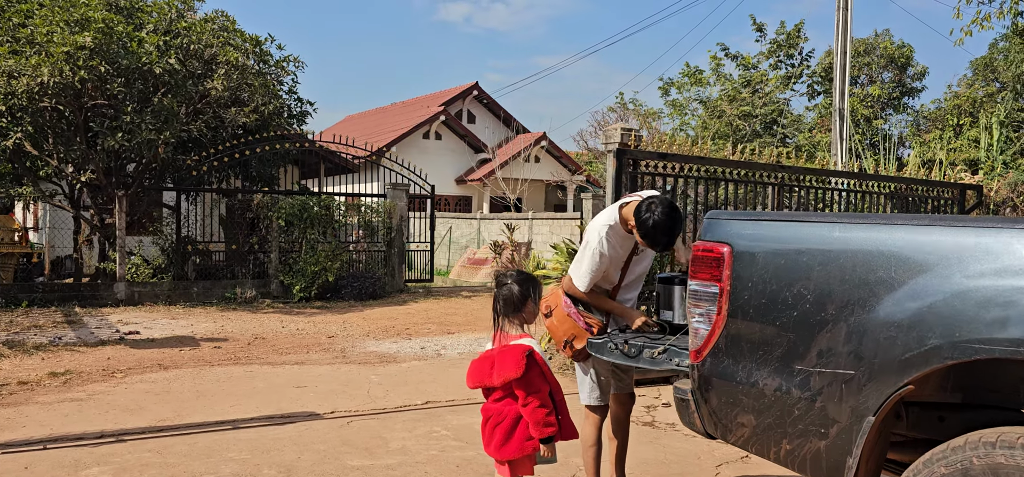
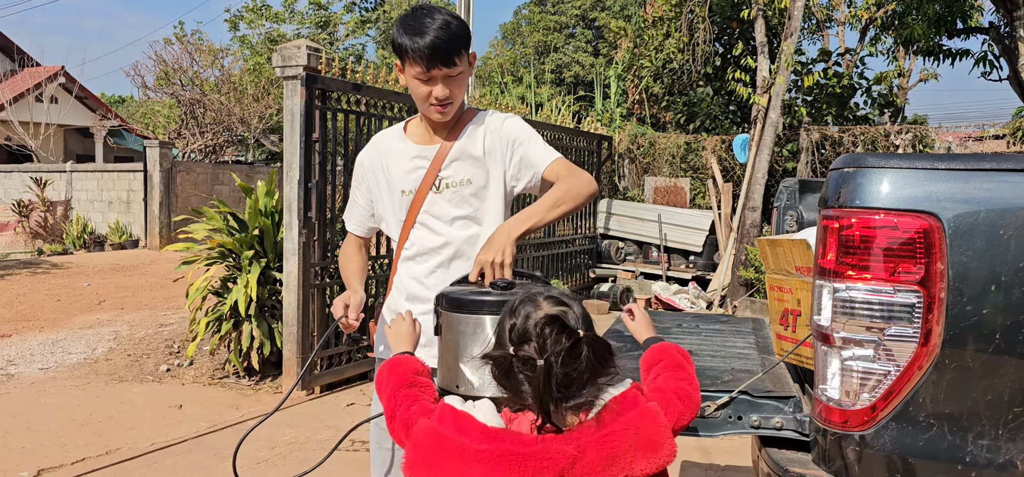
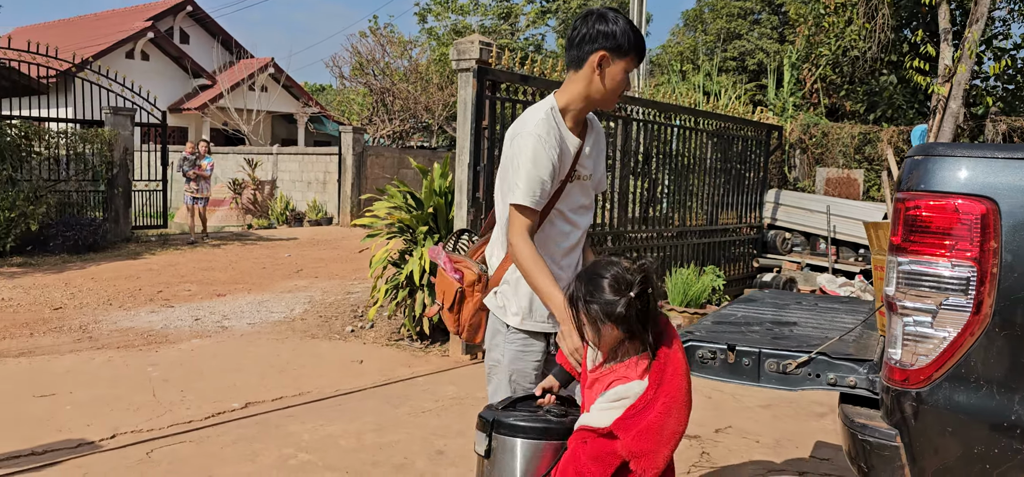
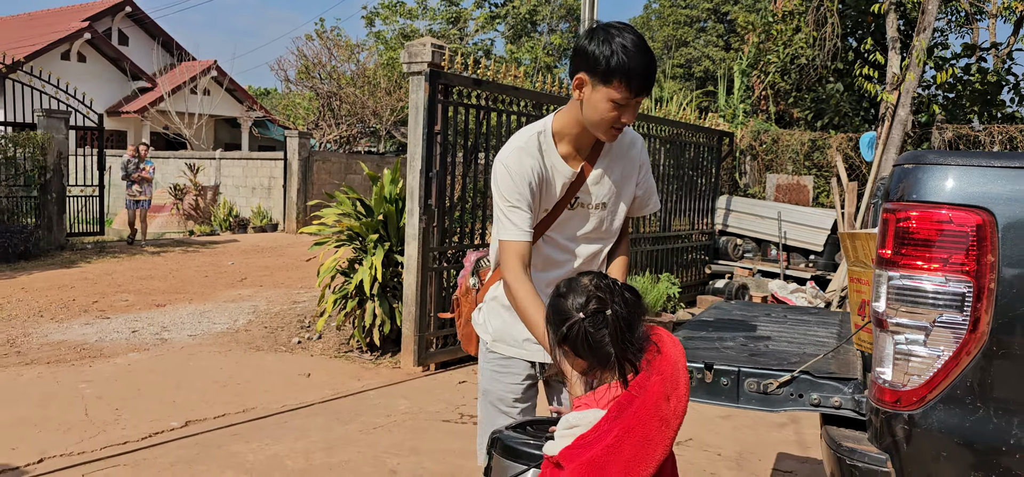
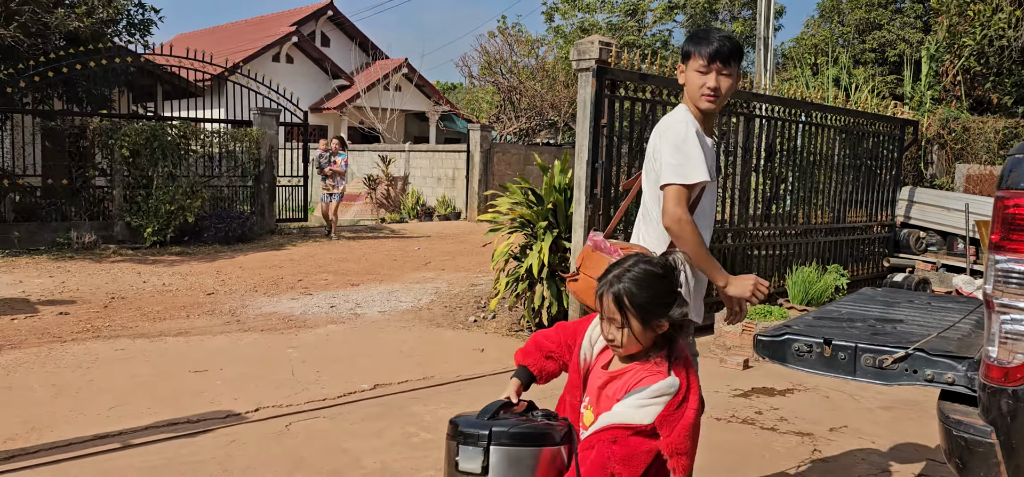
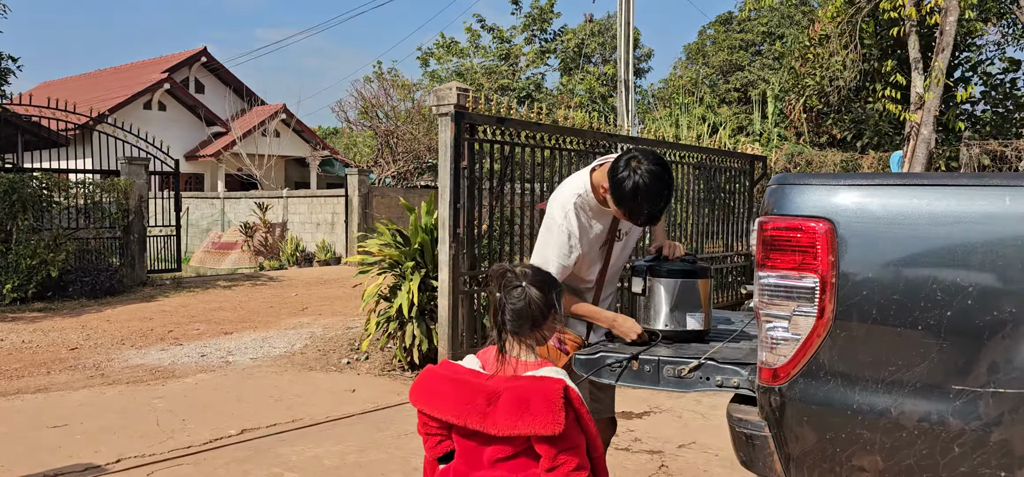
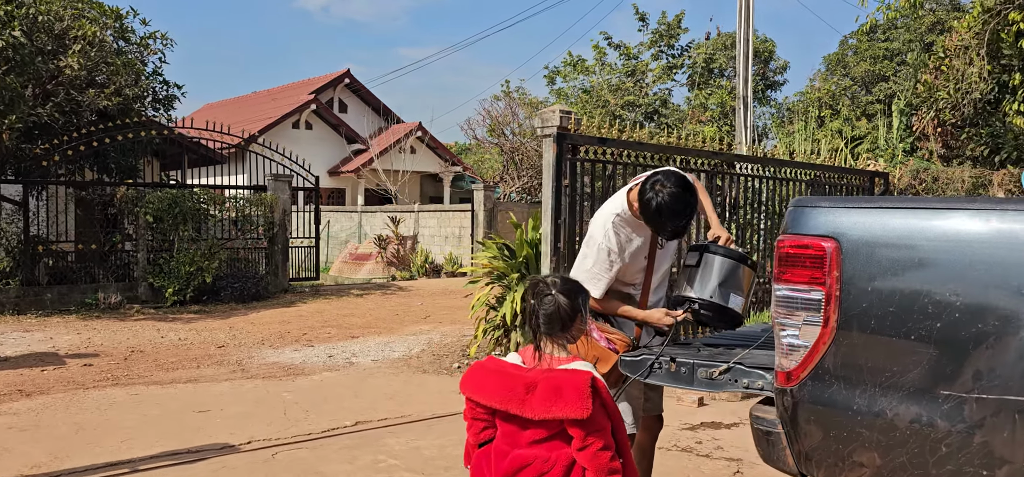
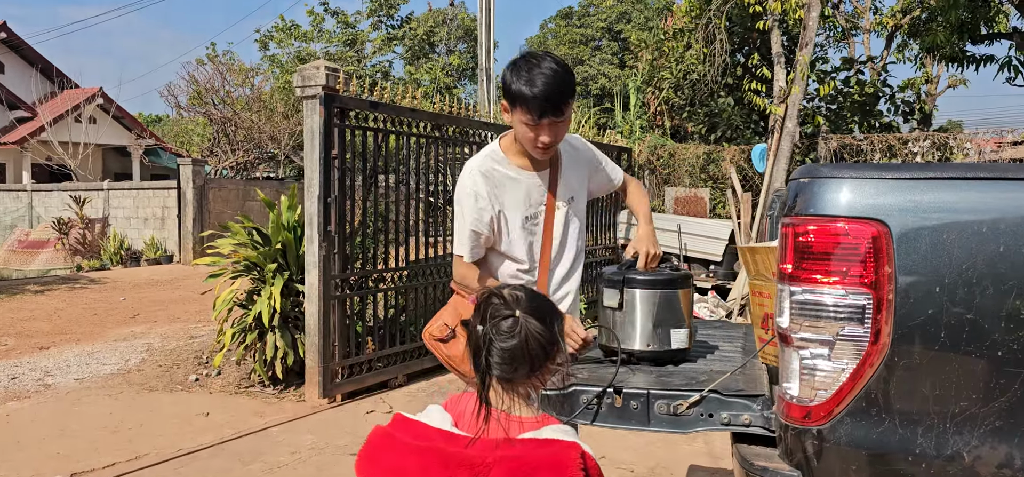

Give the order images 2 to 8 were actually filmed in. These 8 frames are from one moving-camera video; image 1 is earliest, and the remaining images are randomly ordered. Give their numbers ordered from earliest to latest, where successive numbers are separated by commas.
7, 6, 8, 2, 4, 3, 5
